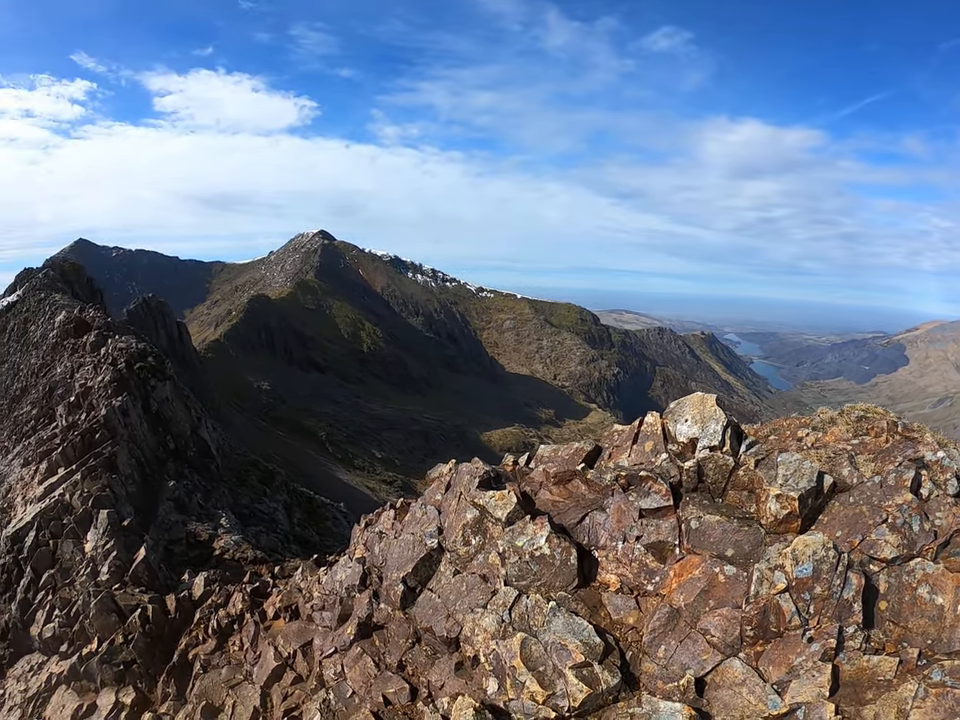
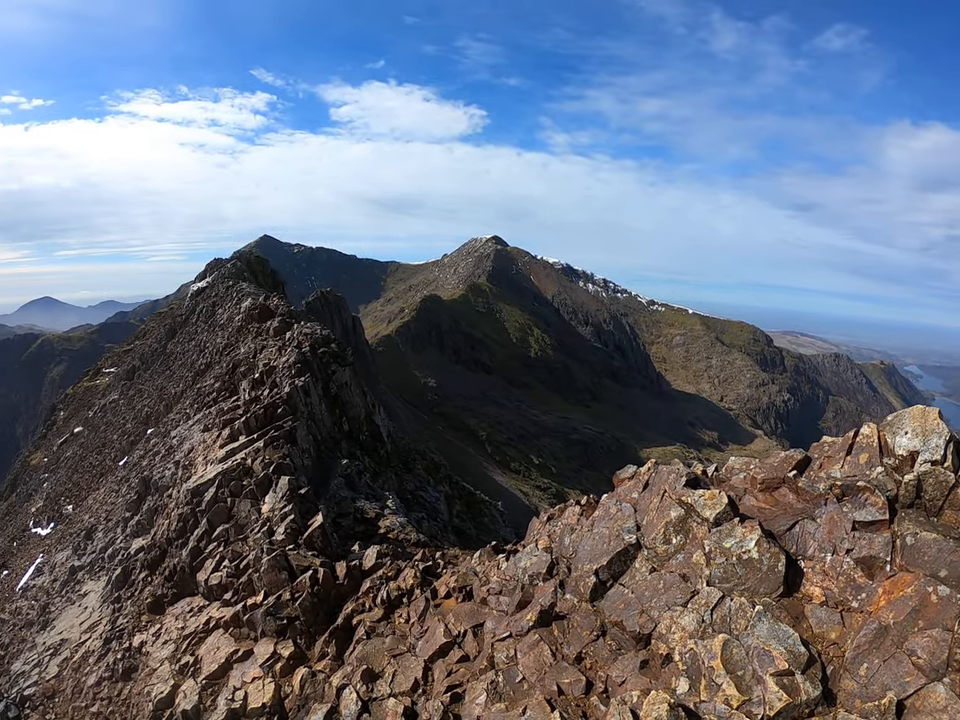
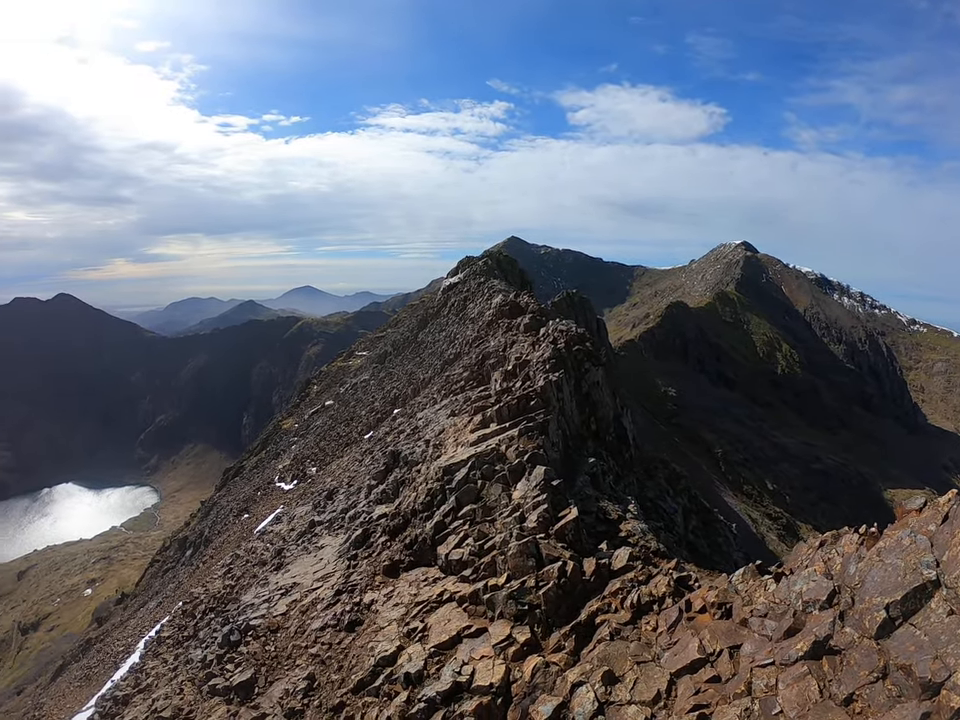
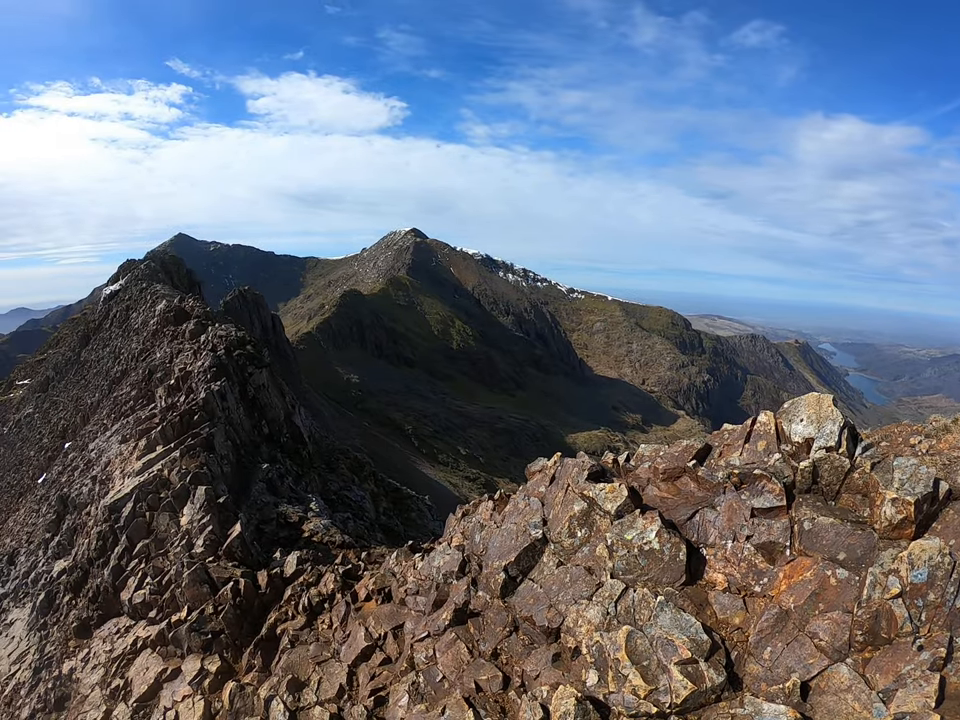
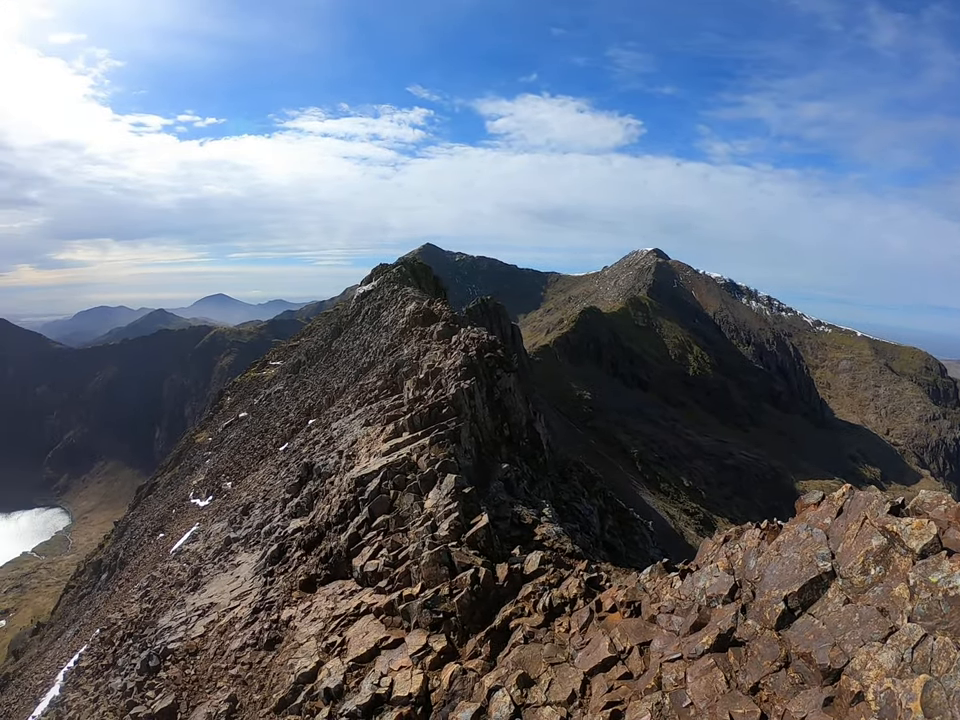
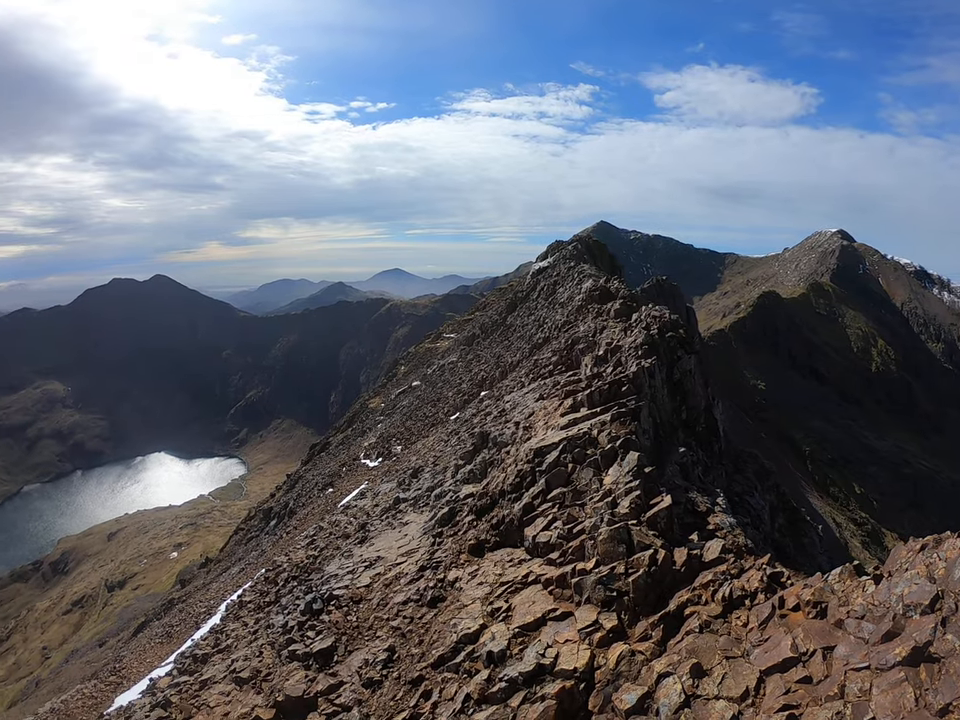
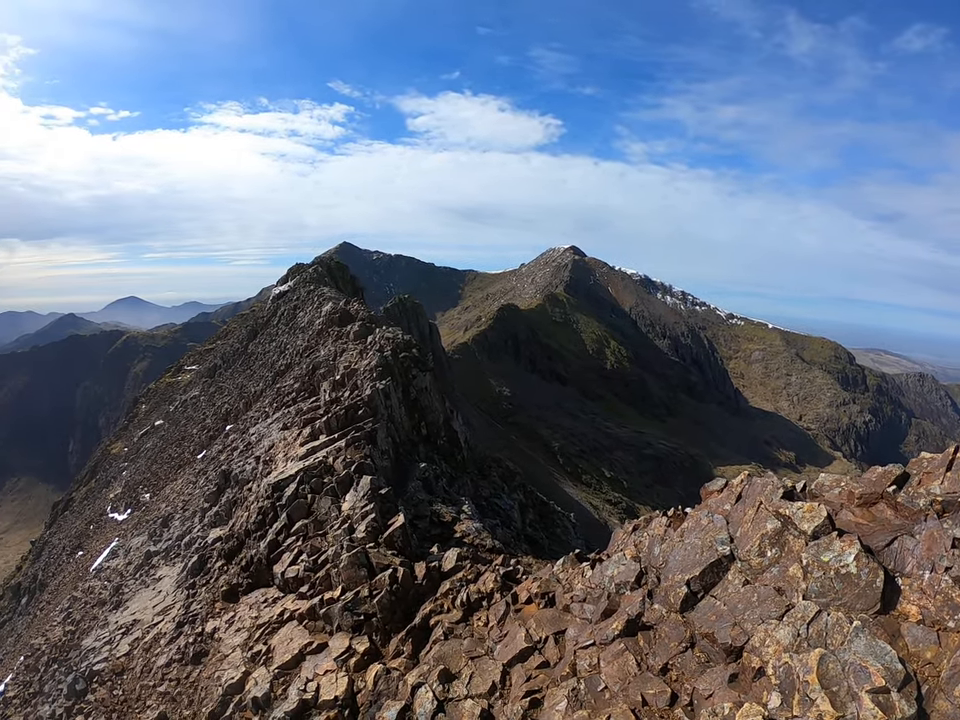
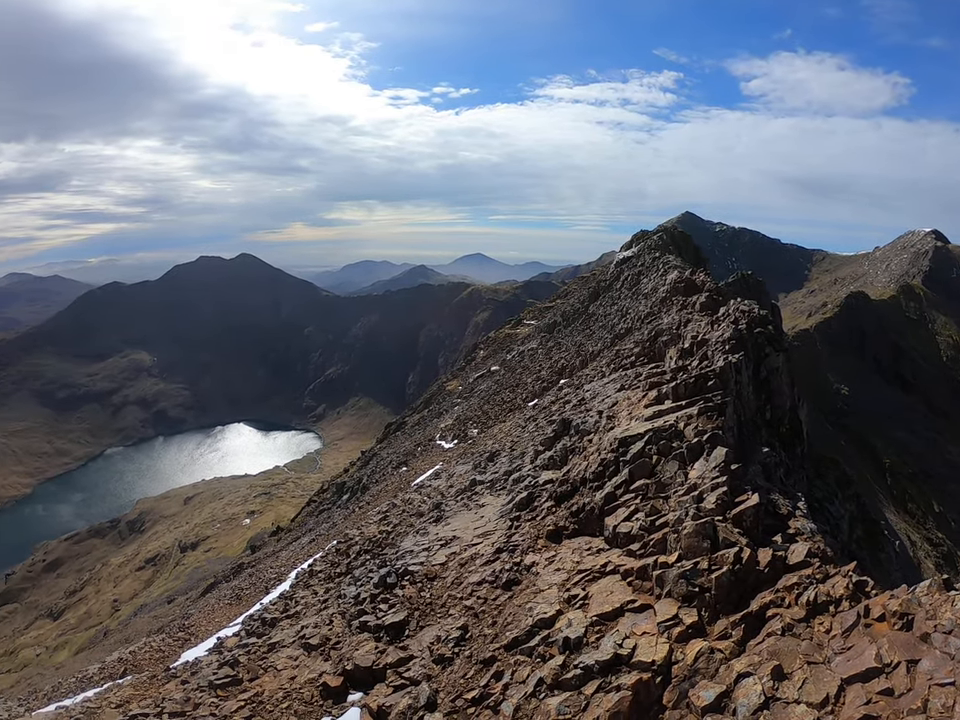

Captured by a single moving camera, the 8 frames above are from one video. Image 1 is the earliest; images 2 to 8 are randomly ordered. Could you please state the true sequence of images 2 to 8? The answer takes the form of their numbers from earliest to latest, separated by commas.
4, 2, 7, 5, 3, 6, 8
